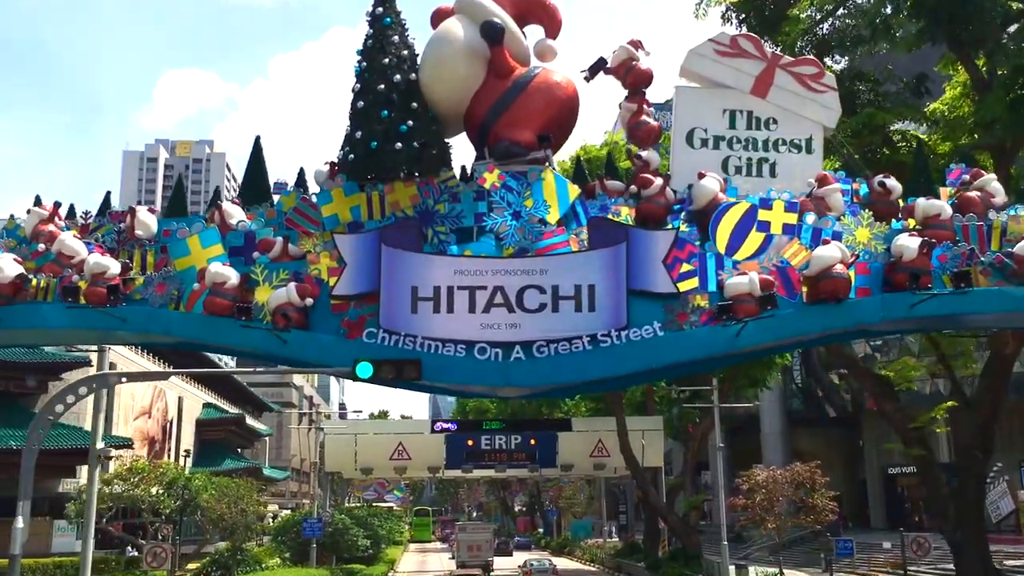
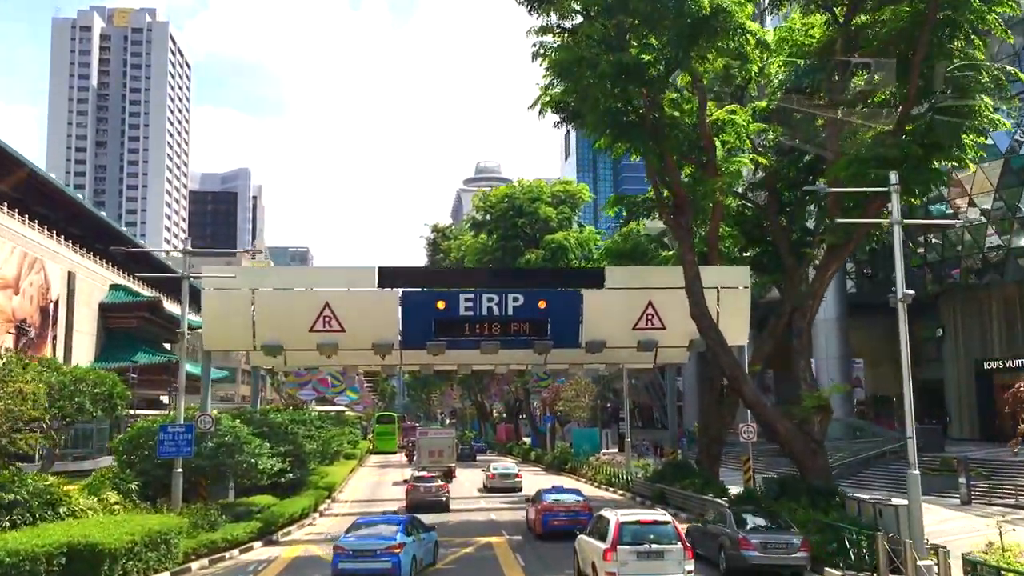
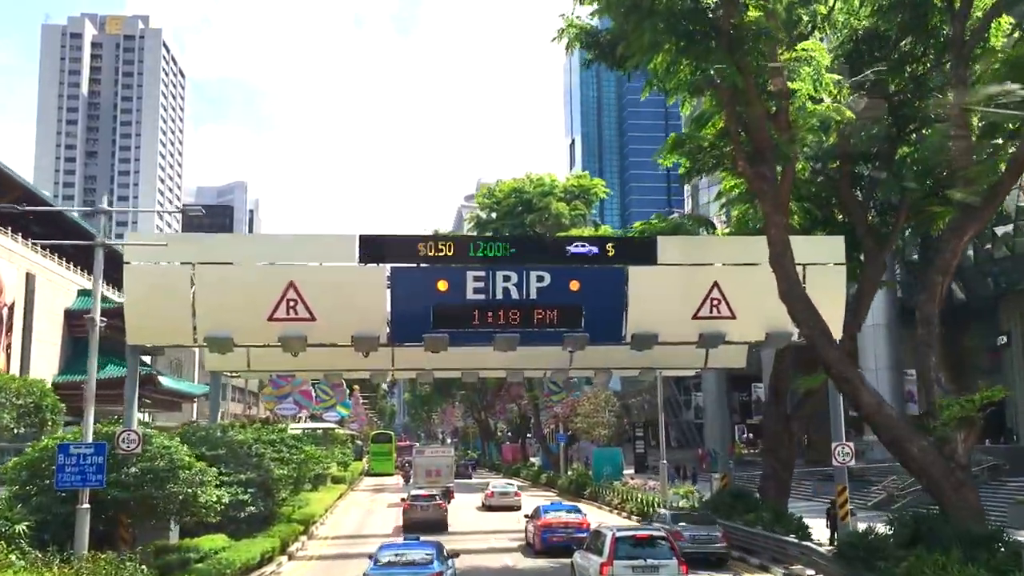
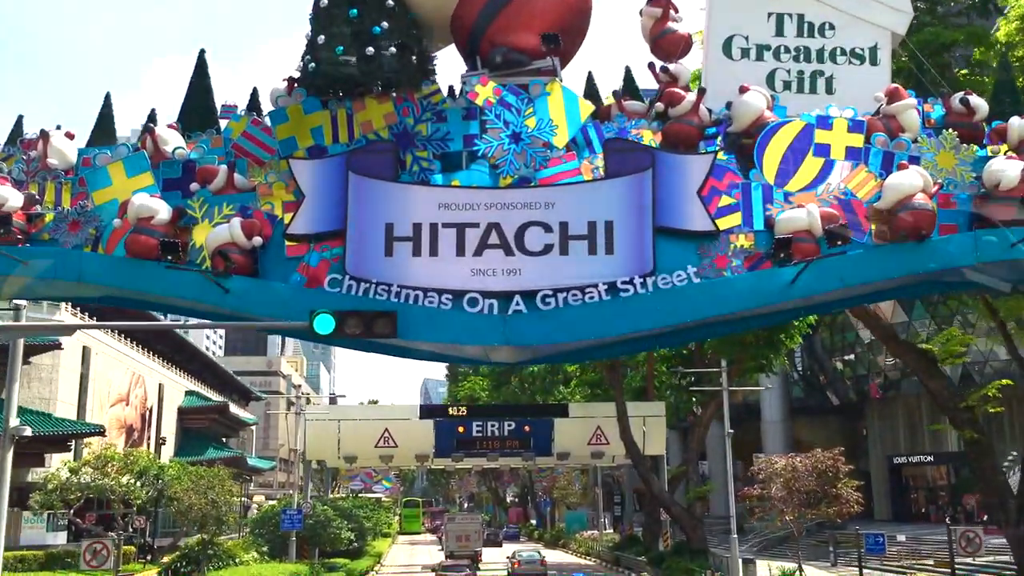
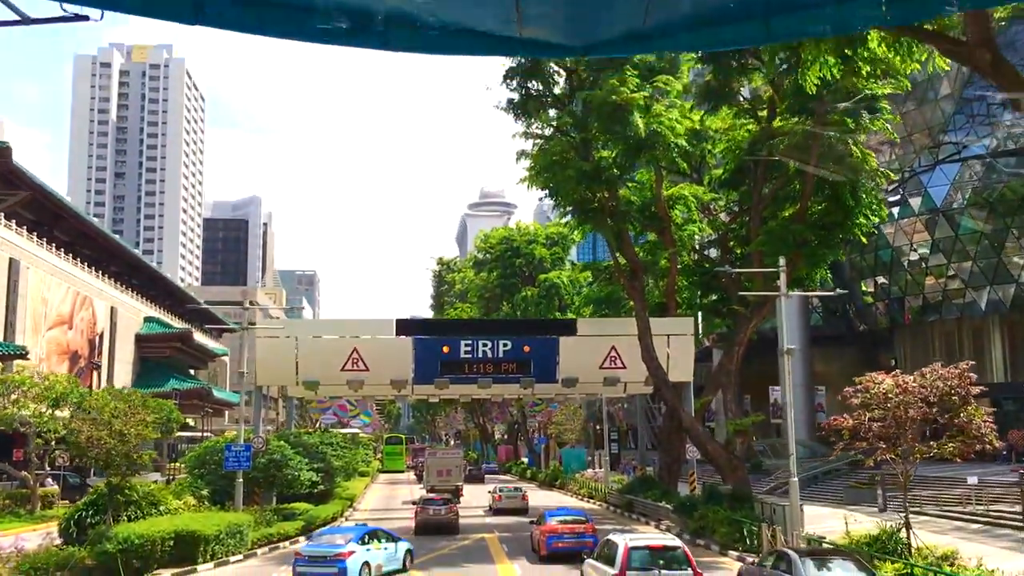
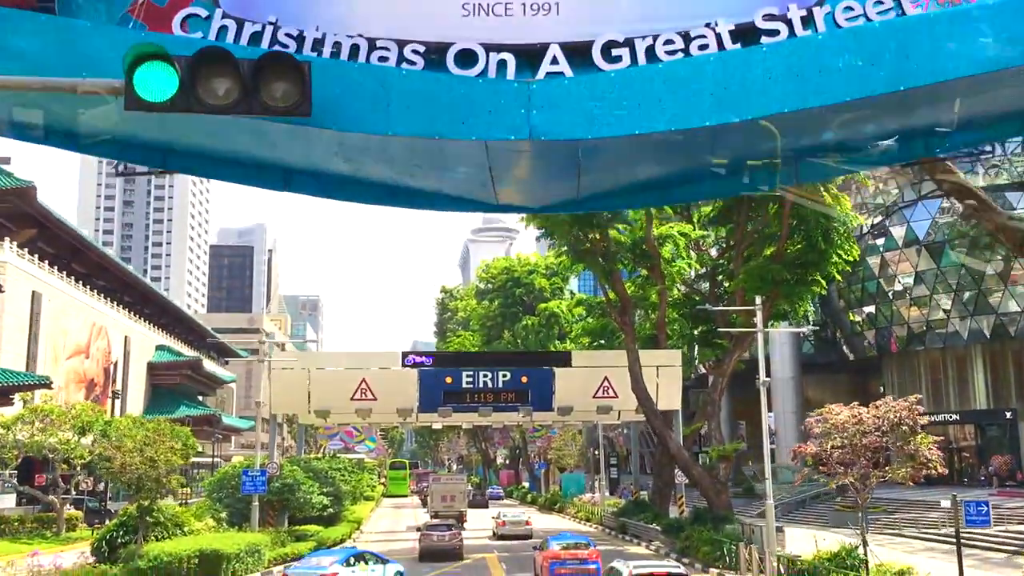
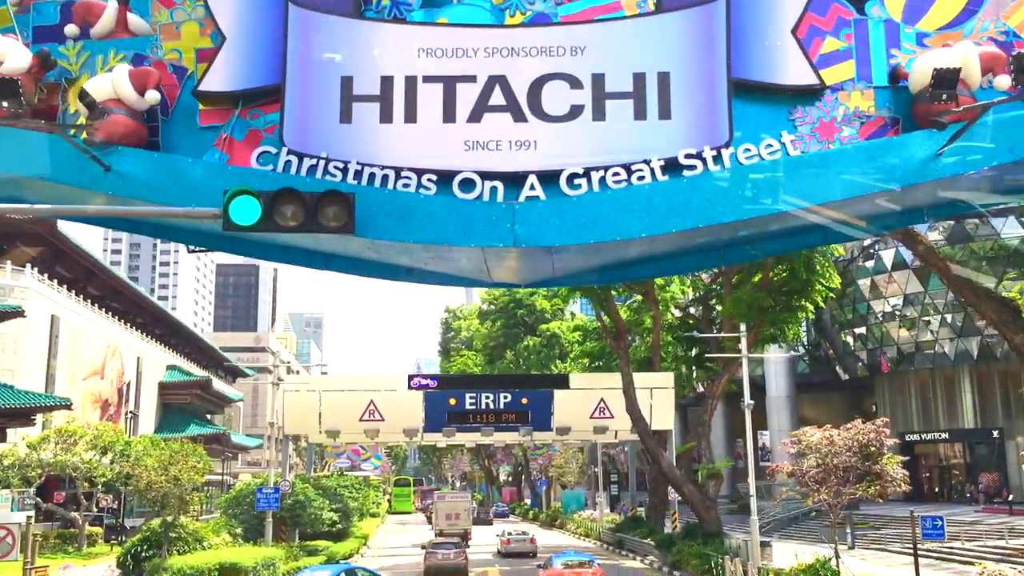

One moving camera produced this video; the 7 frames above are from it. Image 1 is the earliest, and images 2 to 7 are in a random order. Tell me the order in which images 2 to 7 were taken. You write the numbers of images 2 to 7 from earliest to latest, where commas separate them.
4, 7, 6, 5, 2, 3
